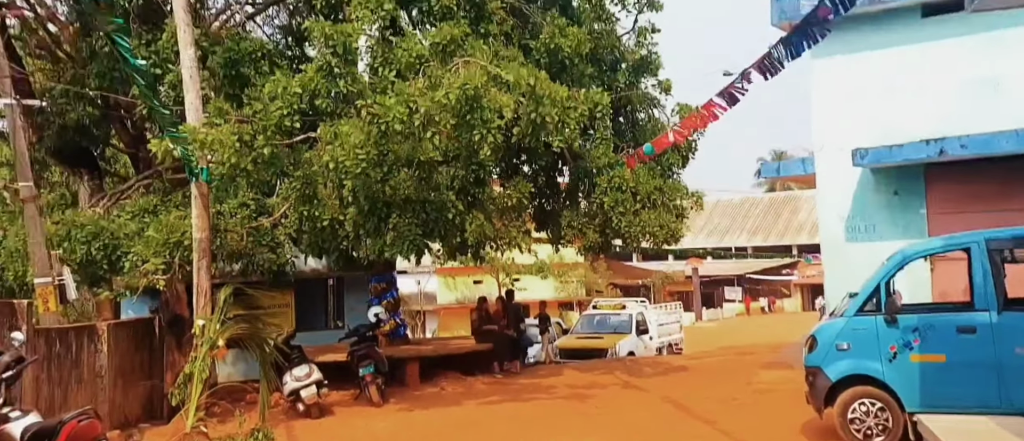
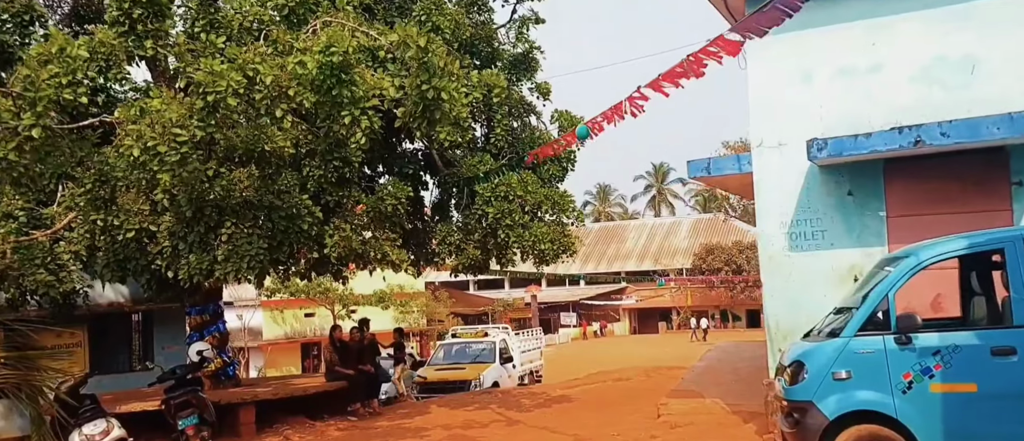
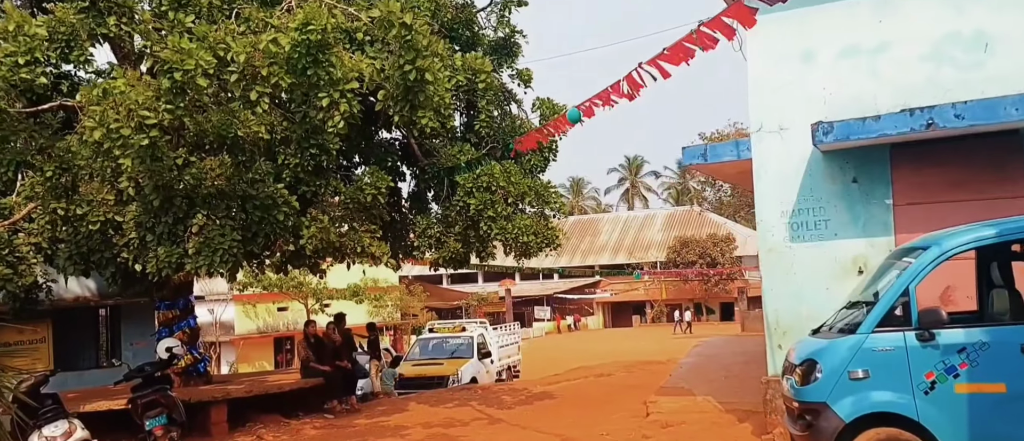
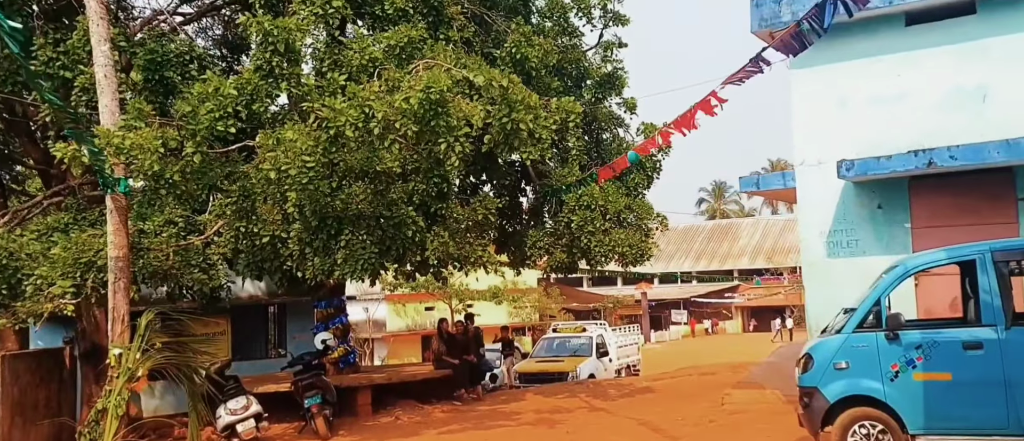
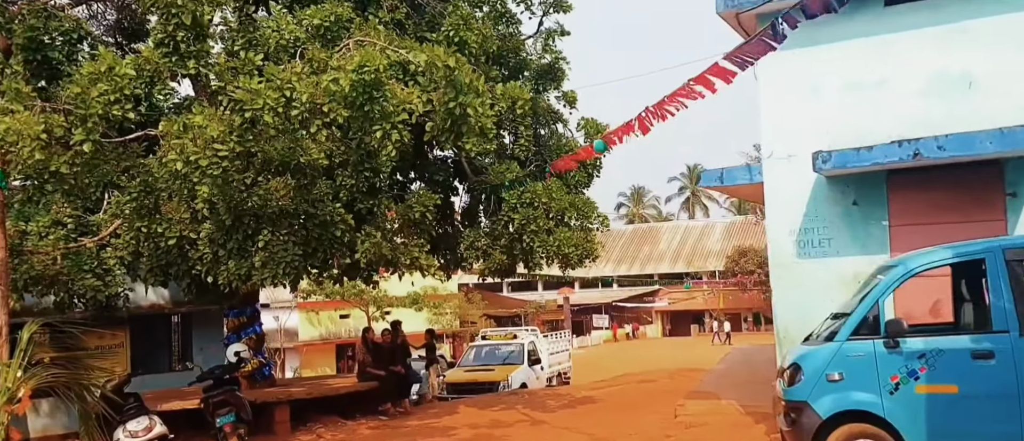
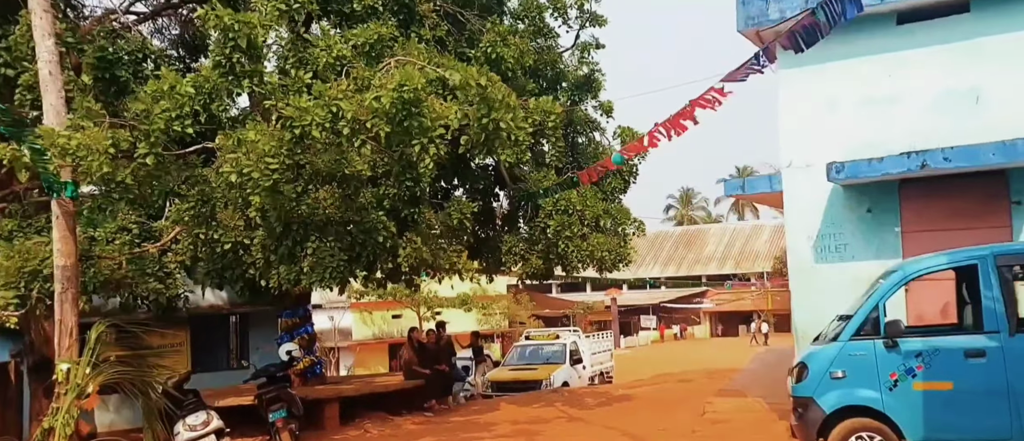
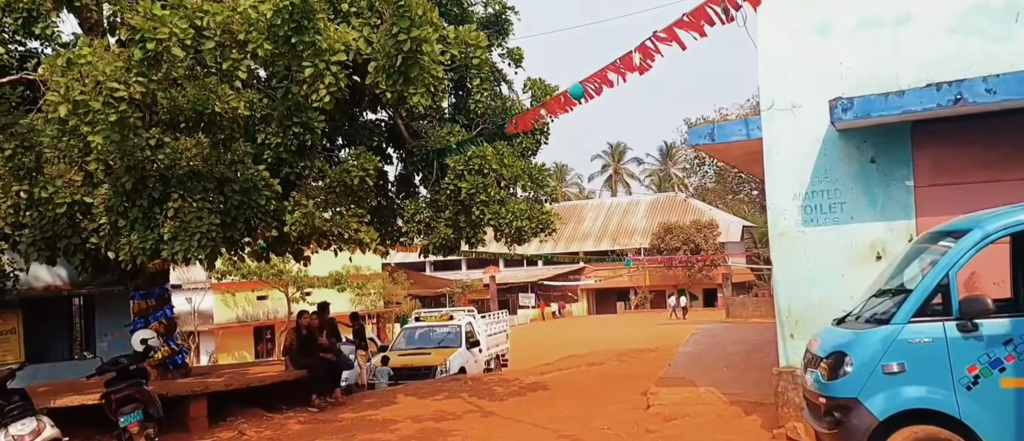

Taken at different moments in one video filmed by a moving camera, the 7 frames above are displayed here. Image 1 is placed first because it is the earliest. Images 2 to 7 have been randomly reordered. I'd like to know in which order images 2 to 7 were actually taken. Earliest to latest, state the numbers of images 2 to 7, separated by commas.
4, 6, 5, 2, 3, 7
